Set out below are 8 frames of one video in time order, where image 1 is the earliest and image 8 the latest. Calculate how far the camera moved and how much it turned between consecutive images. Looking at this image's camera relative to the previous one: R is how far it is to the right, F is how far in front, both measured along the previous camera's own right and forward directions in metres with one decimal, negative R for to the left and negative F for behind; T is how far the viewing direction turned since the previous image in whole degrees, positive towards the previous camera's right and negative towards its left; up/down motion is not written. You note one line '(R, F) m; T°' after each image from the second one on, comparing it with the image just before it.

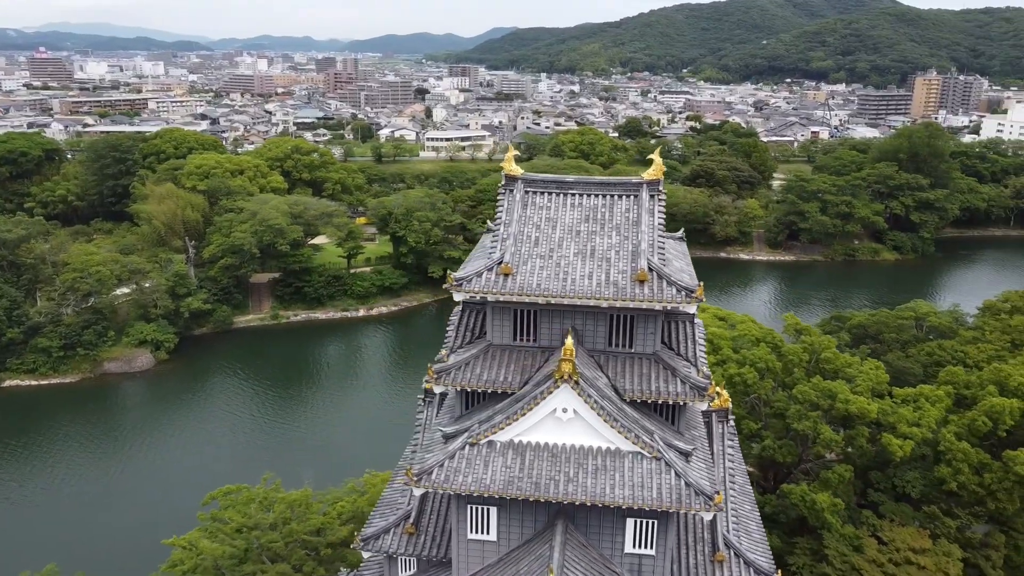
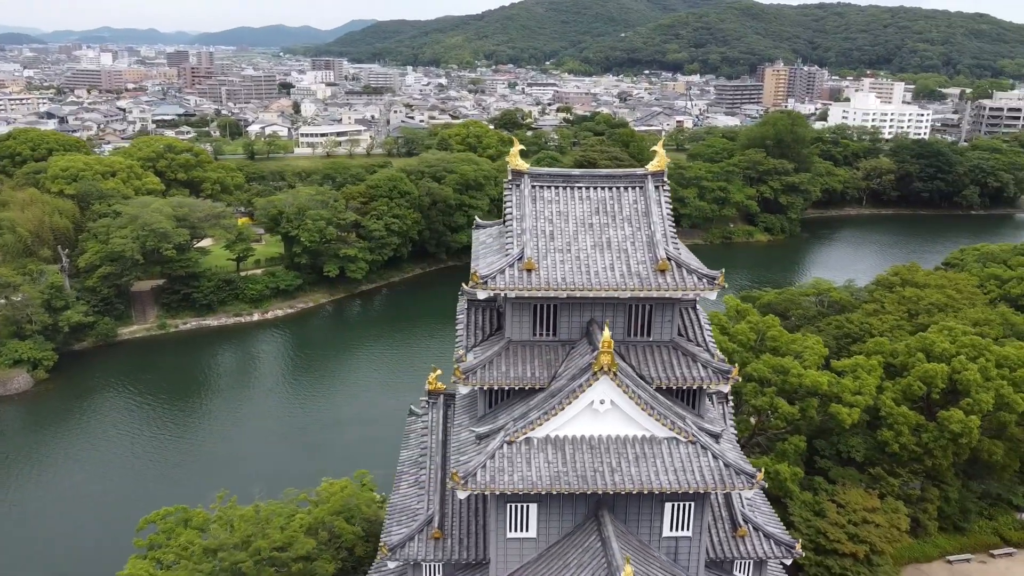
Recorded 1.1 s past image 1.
(-1.9, +0.2) m; +9°
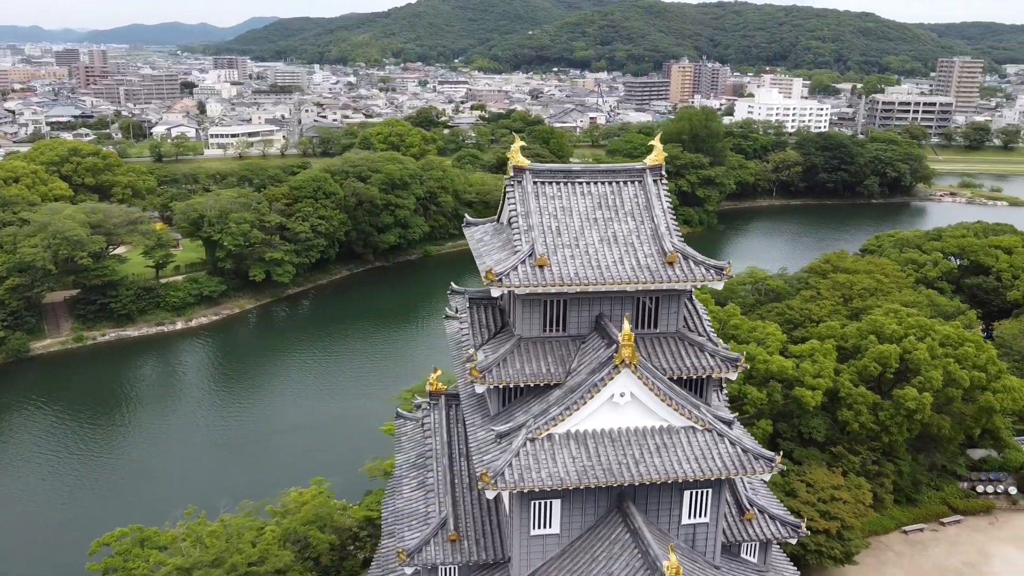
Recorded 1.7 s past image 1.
(-1.3, +0.1) m; +6°
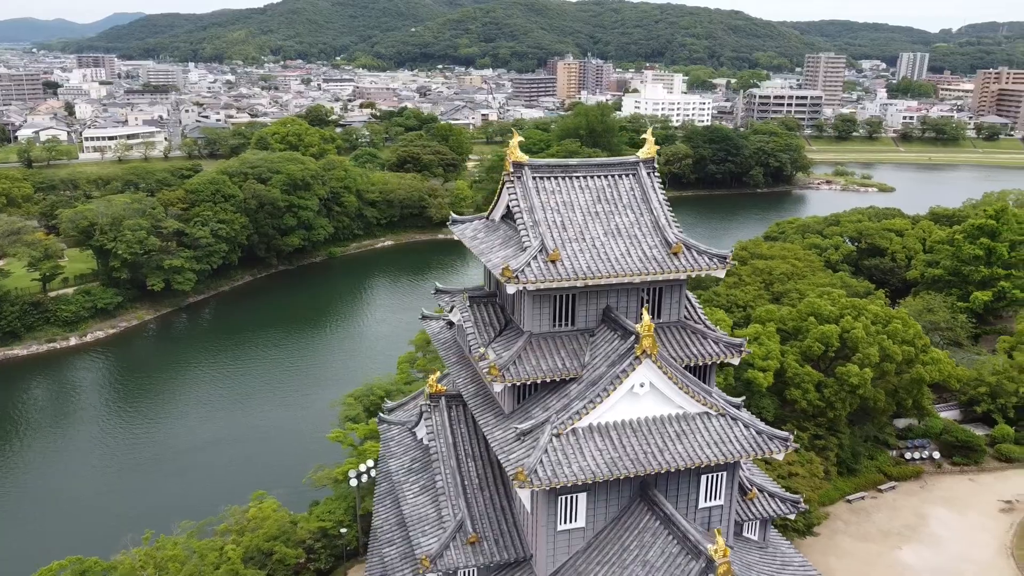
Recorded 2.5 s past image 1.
(-1.6, +0.2) m; +8°
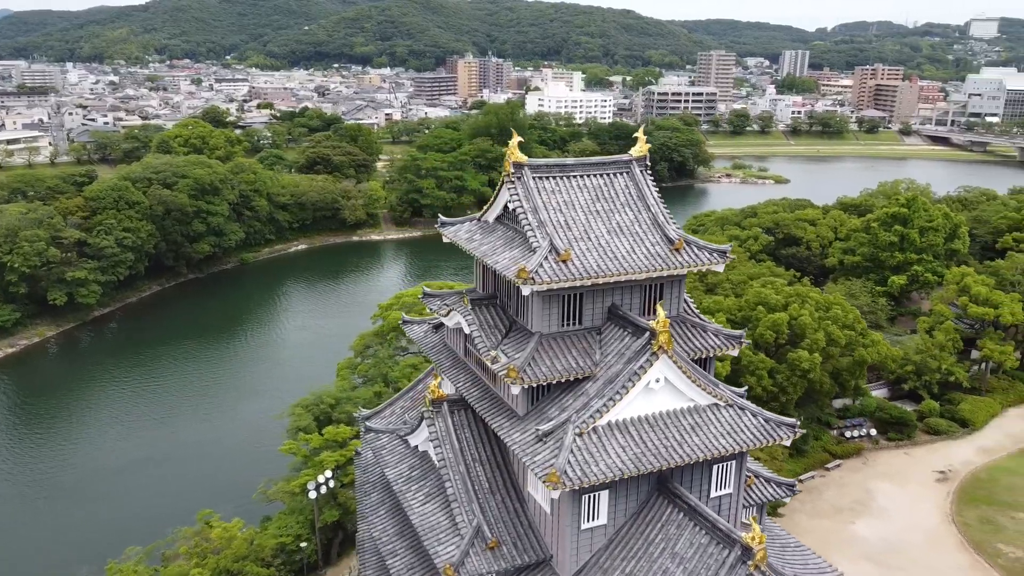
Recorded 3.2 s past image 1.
(-1.4, +0.1) m; +7°
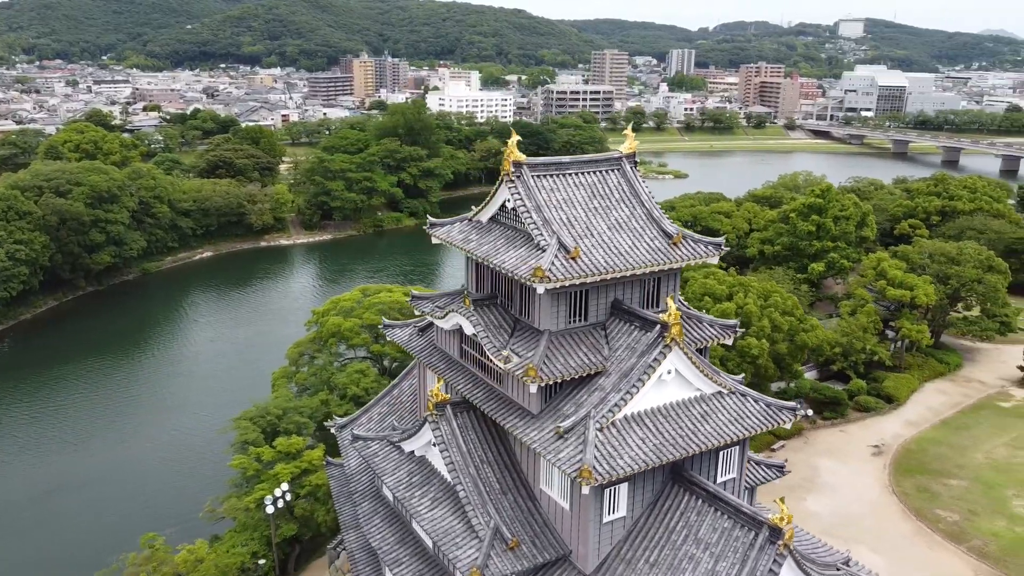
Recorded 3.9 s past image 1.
(-1.4, +0.1) m; +7°
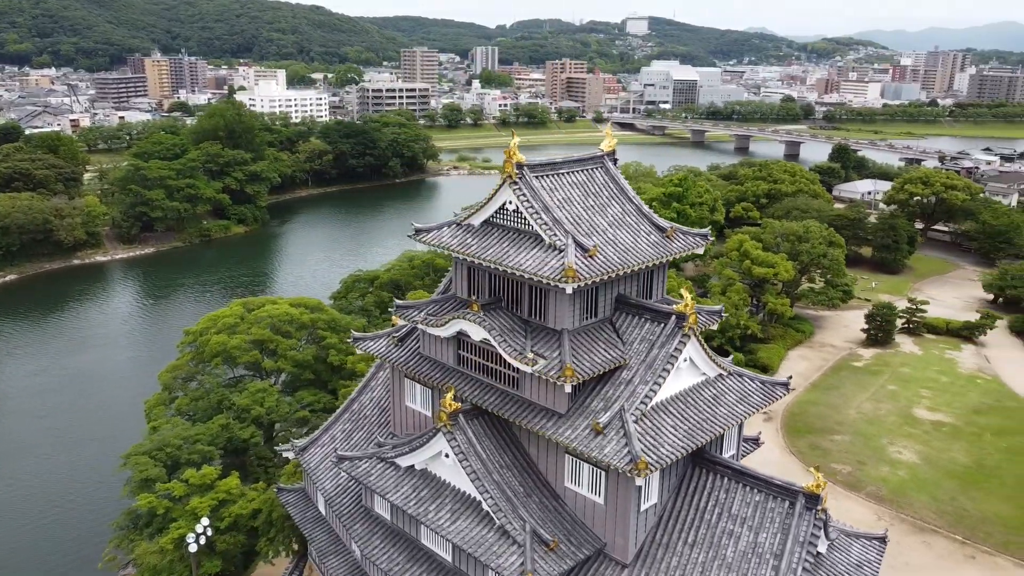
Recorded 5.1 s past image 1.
(-2.6, +0.4) m; +13°
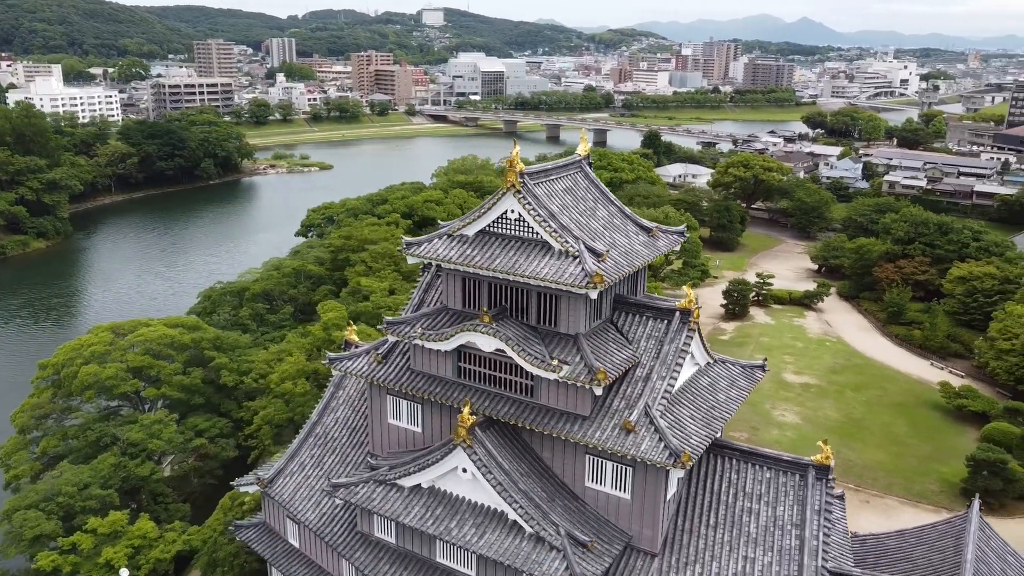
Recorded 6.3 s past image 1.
(-2.7, +0.3) m; +13°
